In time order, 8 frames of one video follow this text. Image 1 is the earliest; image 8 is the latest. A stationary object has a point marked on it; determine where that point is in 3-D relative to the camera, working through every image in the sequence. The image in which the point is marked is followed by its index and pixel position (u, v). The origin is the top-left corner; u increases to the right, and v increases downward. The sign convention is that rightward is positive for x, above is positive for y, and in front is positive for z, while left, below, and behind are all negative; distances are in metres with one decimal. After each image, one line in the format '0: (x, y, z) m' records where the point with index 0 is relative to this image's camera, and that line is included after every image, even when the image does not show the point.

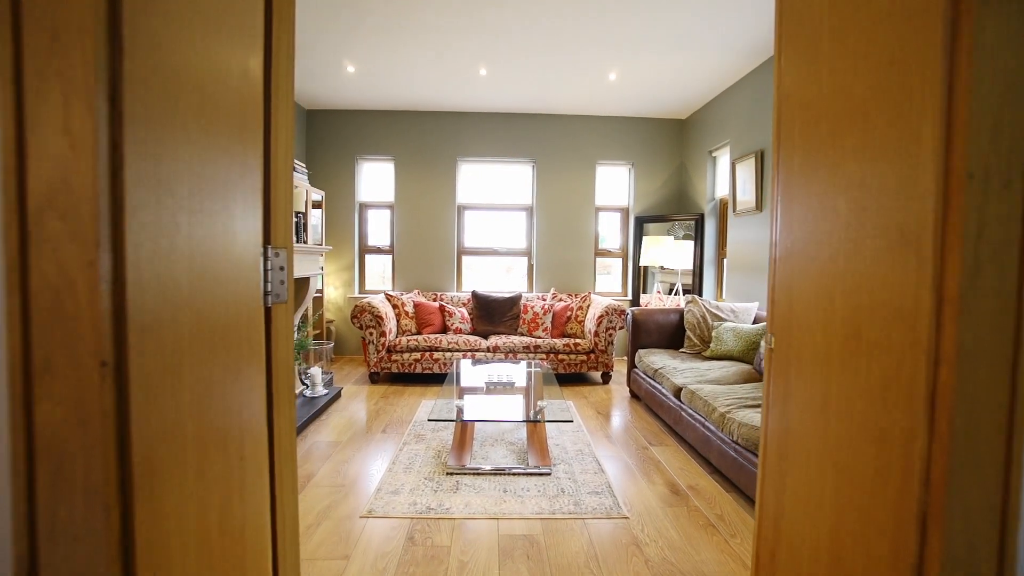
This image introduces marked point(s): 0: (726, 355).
0: (+1.4, -0.4, +3.1) m
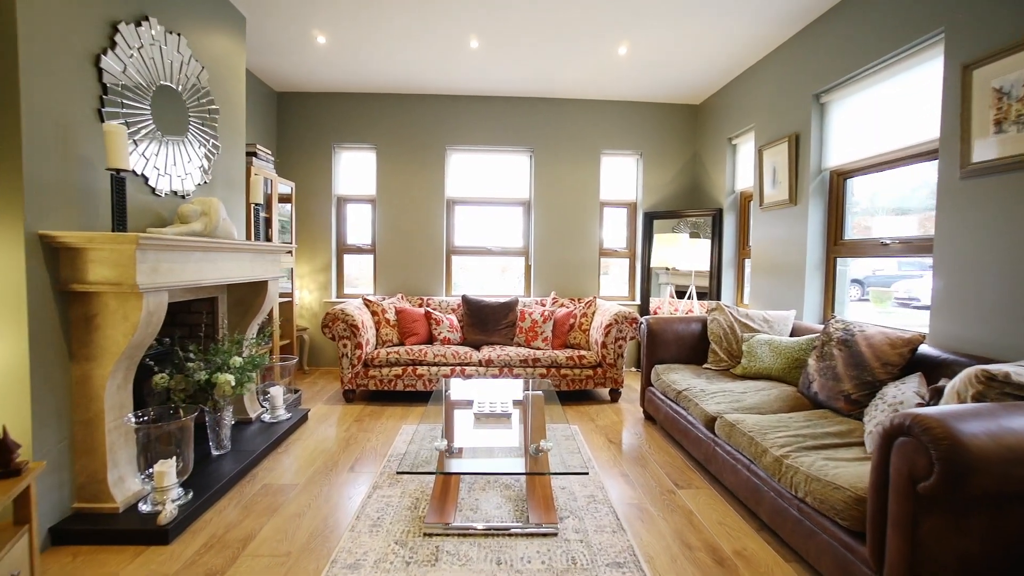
0: (+1.4, -0.5, +2.6) m
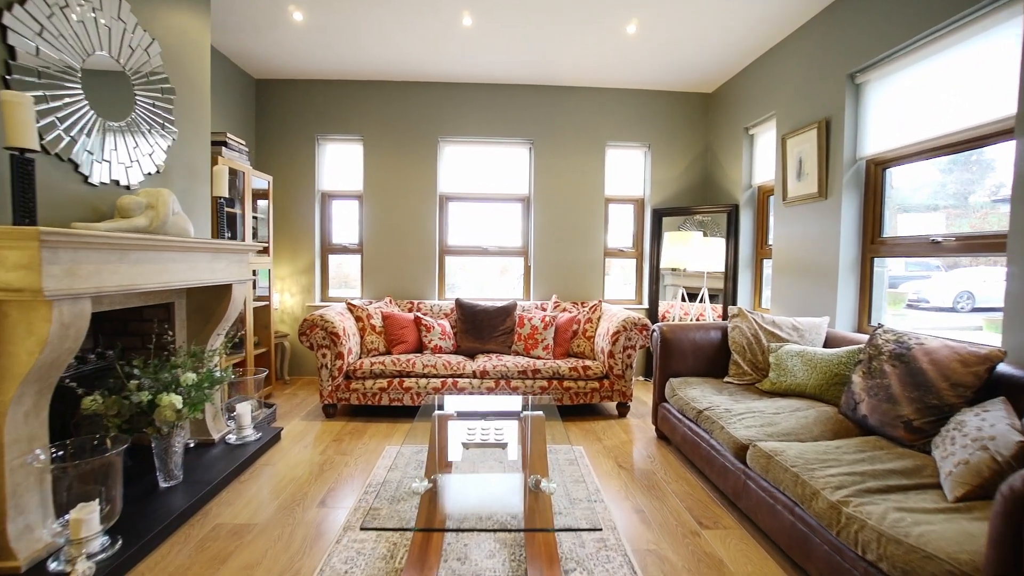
0: (+1.4, -0.5, +2.3) m
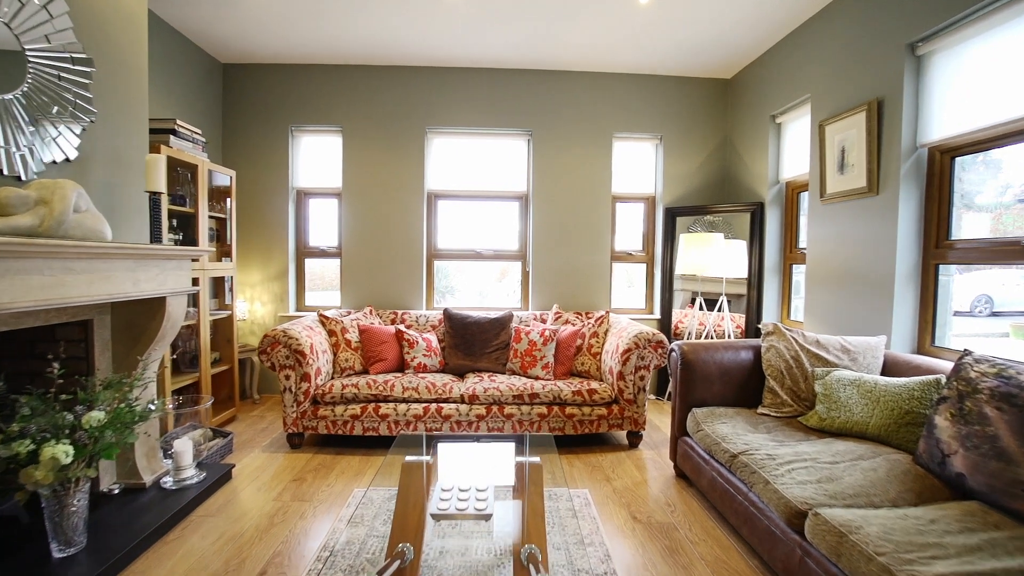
0: (+1.3, -0.5, +1.8) m
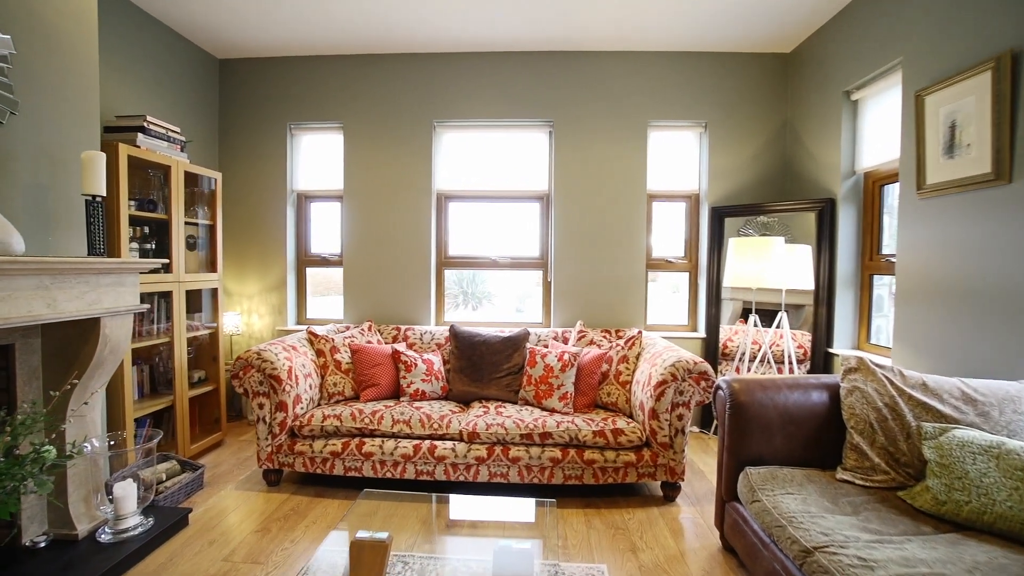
0: (+1.3, -0.6, +1.3) m
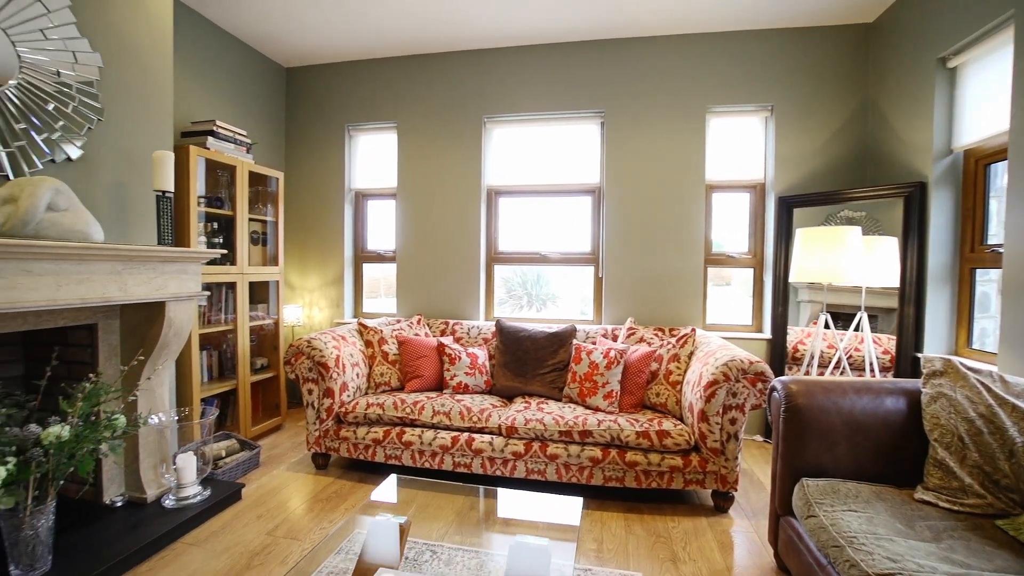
0: (+1.3, -0.6, +1.0) m
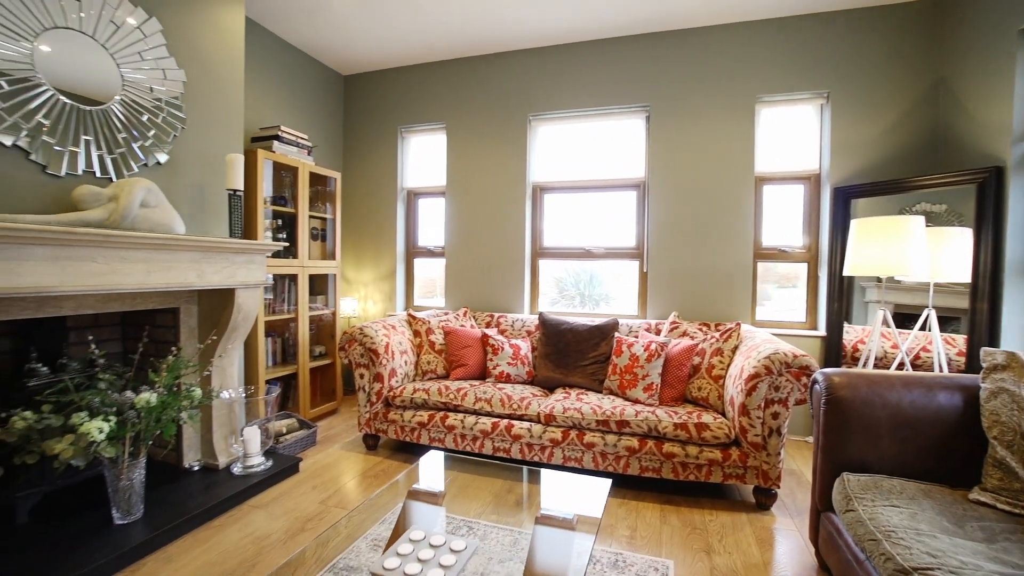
0: (+1.3, -0.5, +0.9) m
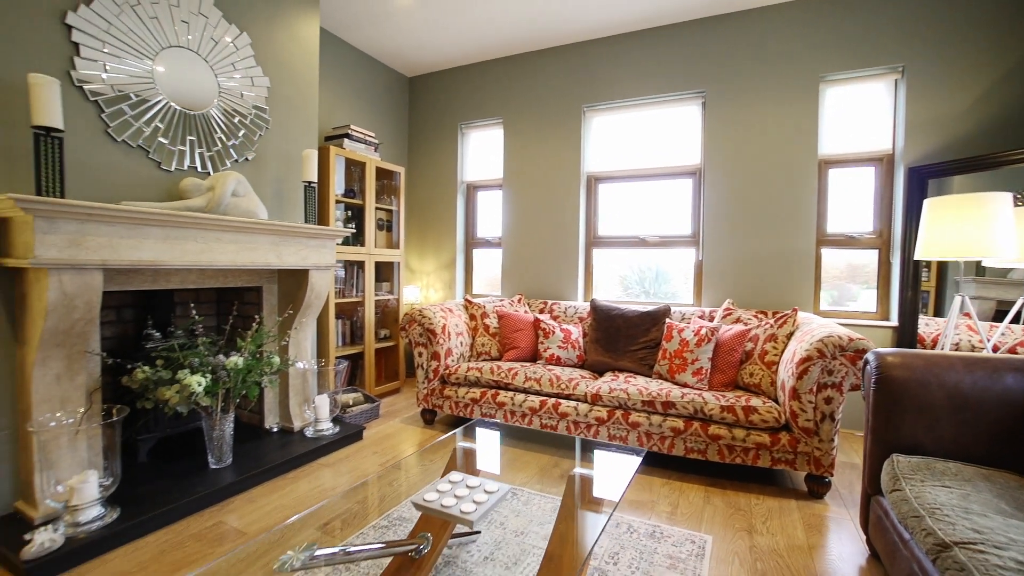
0: (+1.4, -0.5, +0.9) m
